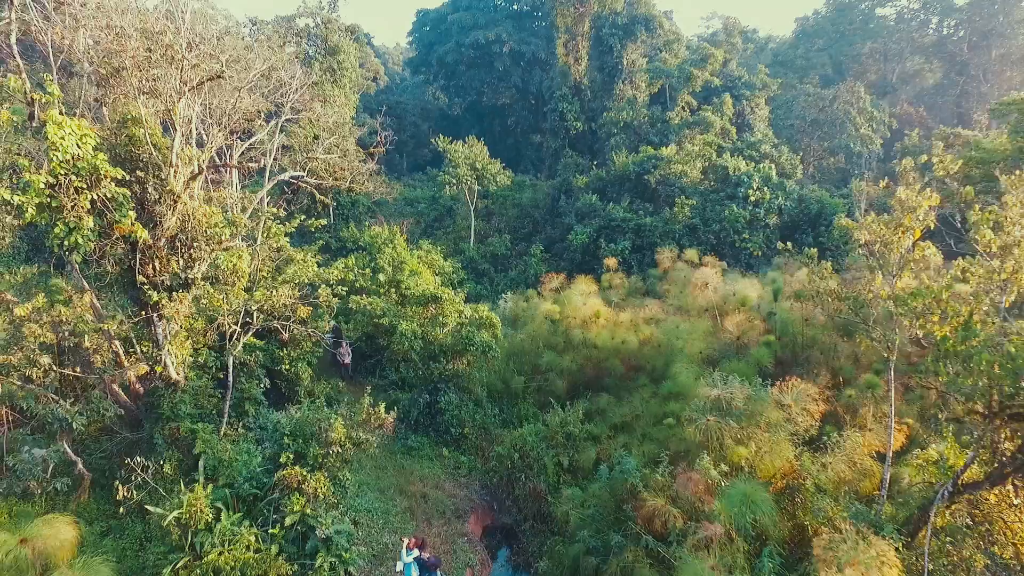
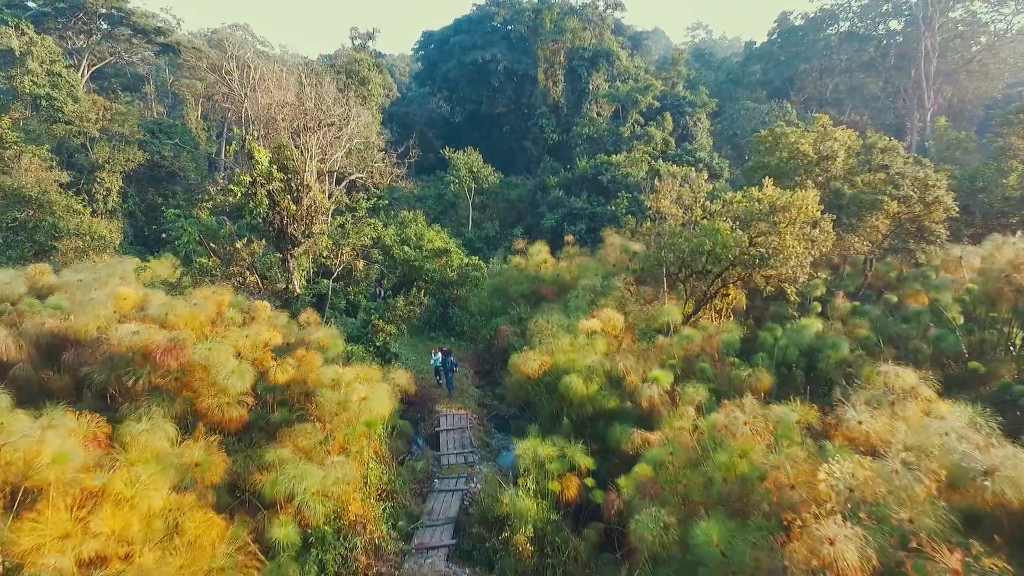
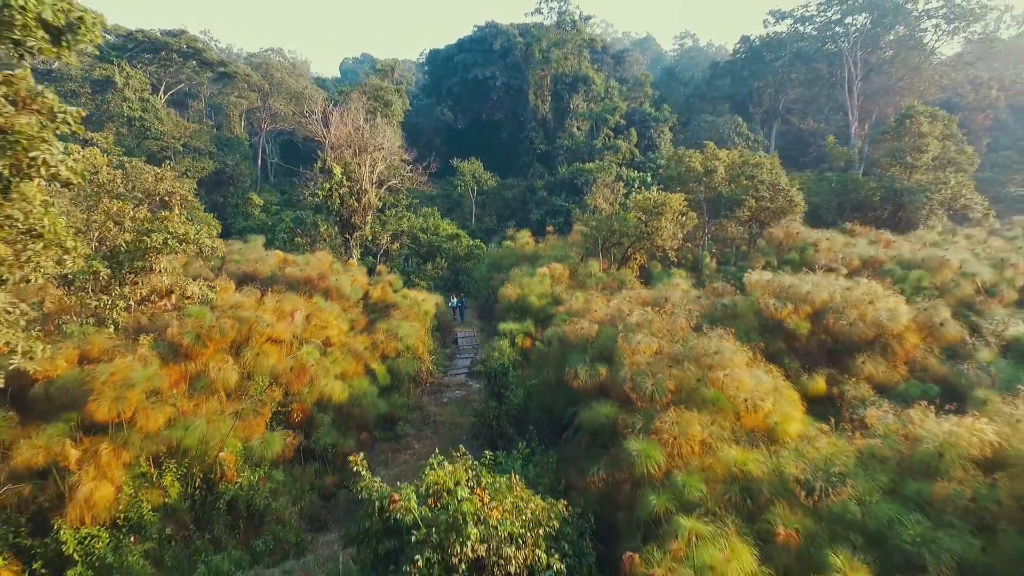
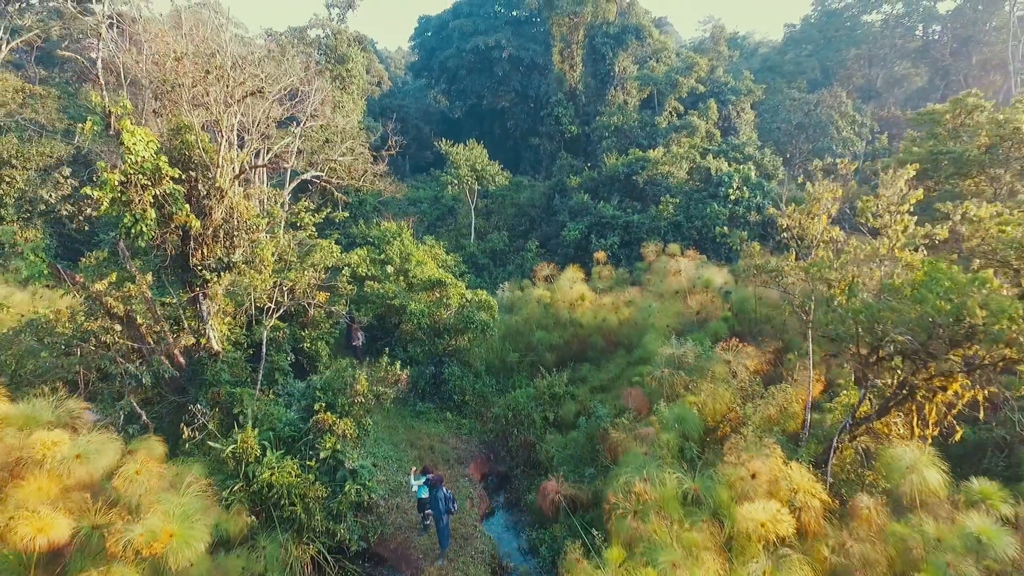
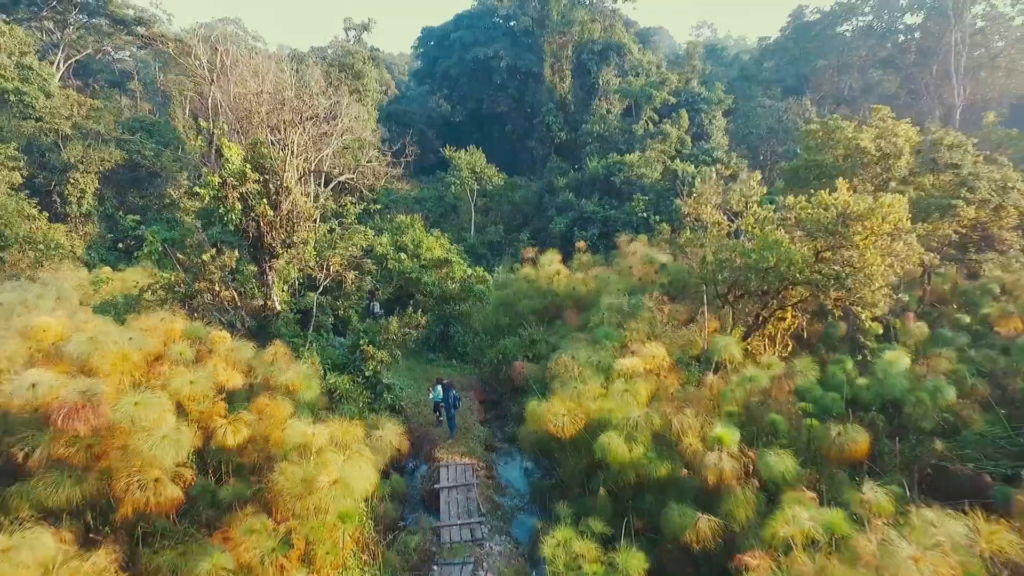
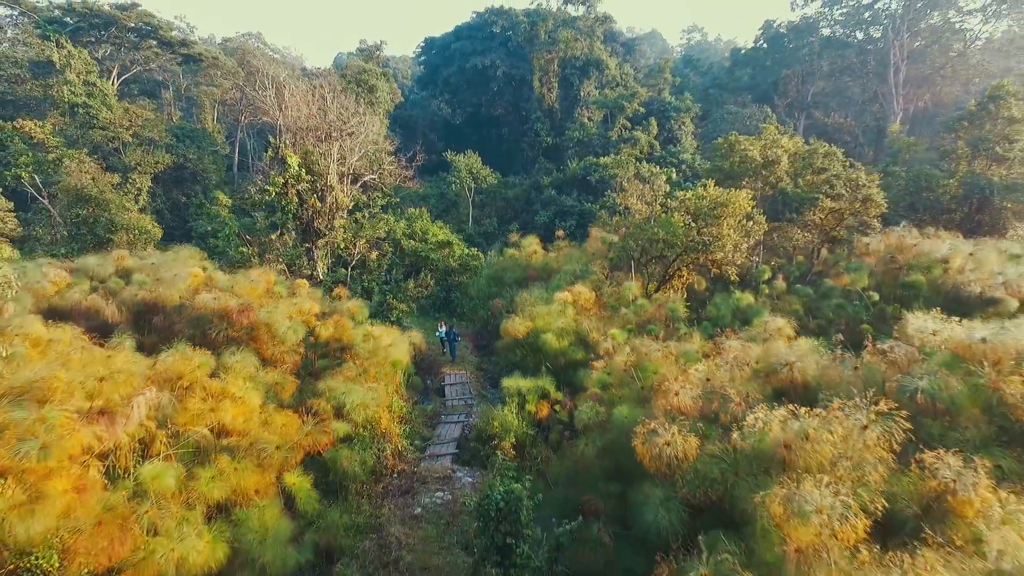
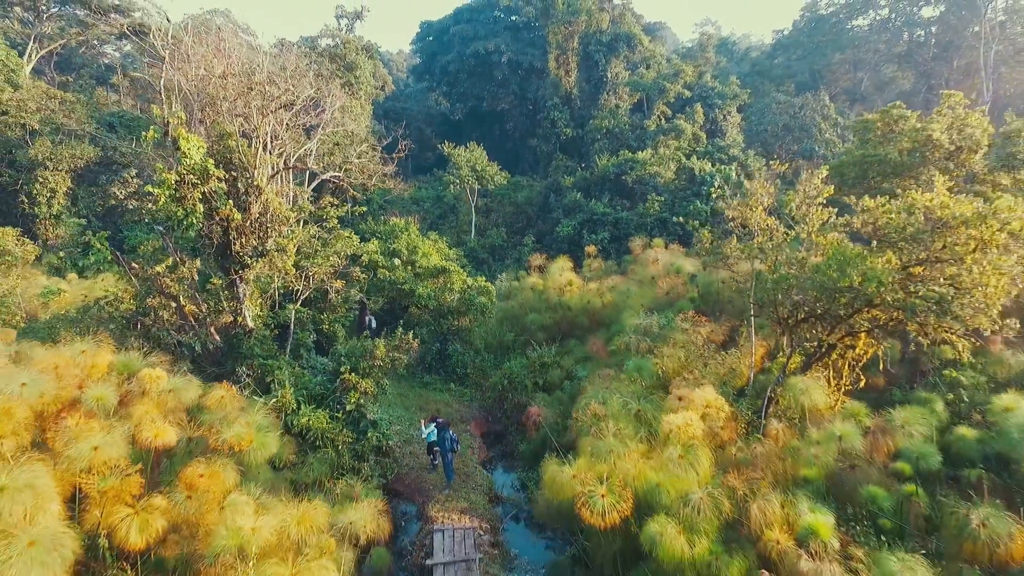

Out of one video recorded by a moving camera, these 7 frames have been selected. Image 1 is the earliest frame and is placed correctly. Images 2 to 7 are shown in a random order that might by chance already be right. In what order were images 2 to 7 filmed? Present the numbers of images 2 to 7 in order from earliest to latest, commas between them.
4, 7, 5, 2, 6, 3
